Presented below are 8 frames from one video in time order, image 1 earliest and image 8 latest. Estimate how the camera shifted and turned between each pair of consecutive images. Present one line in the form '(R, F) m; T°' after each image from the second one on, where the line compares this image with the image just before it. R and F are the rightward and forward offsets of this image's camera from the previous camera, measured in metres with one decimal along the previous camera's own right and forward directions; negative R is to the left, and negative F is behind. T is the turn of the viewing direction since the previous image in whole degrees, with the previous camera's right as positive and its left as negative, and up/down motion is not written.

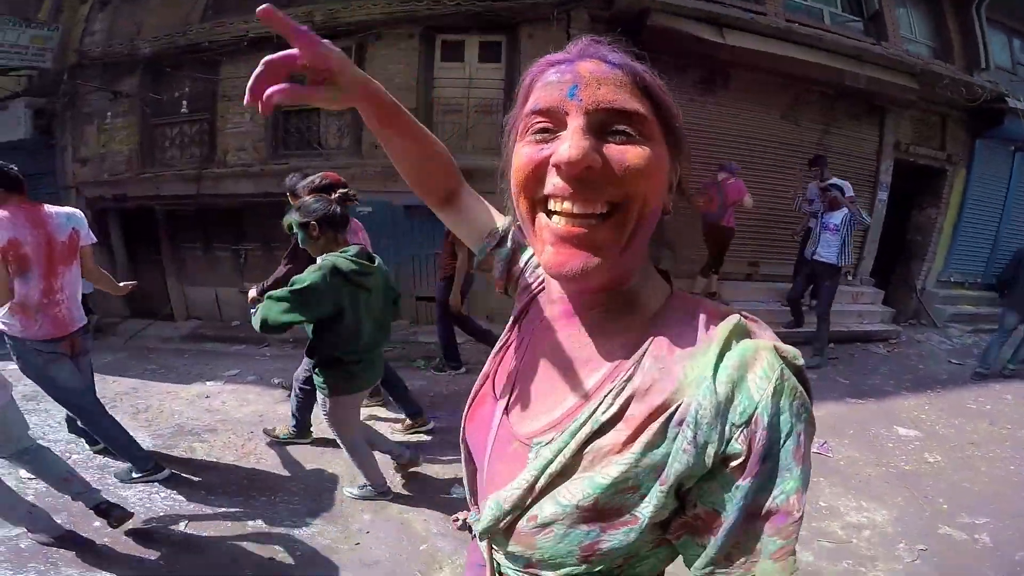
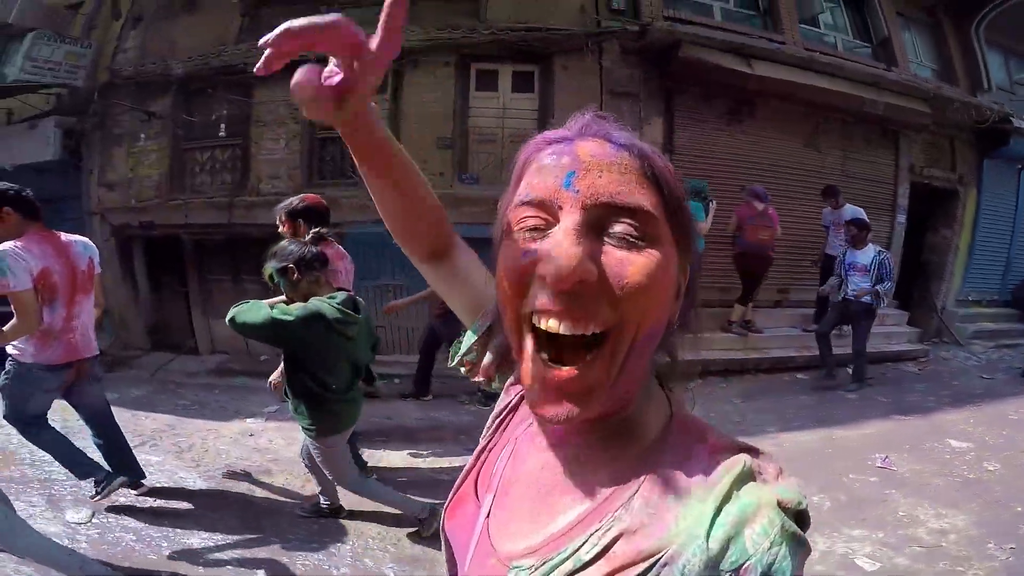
(-0.6, 0.0) m; +3°
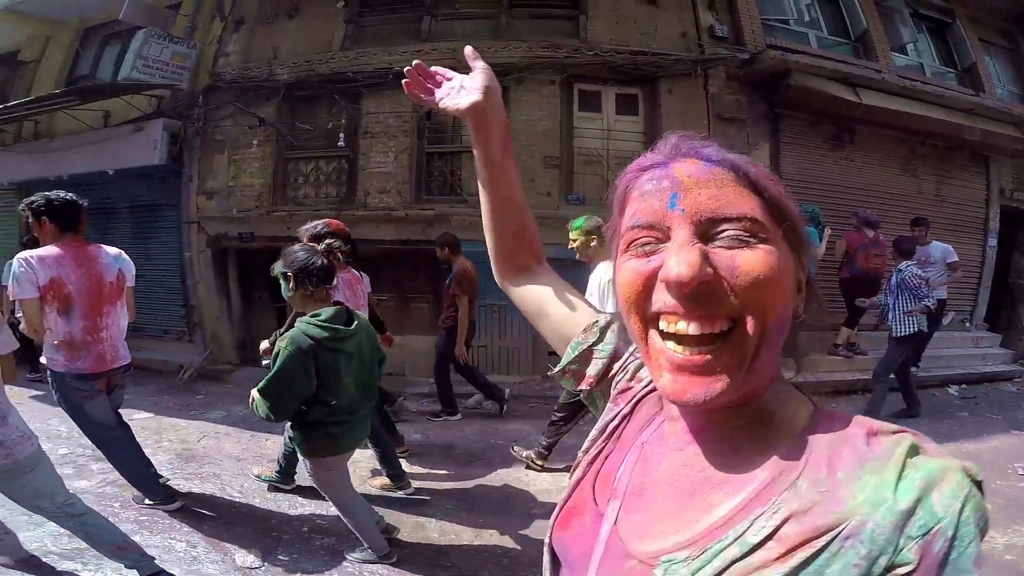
(-1.3, +0.1) m; +3°
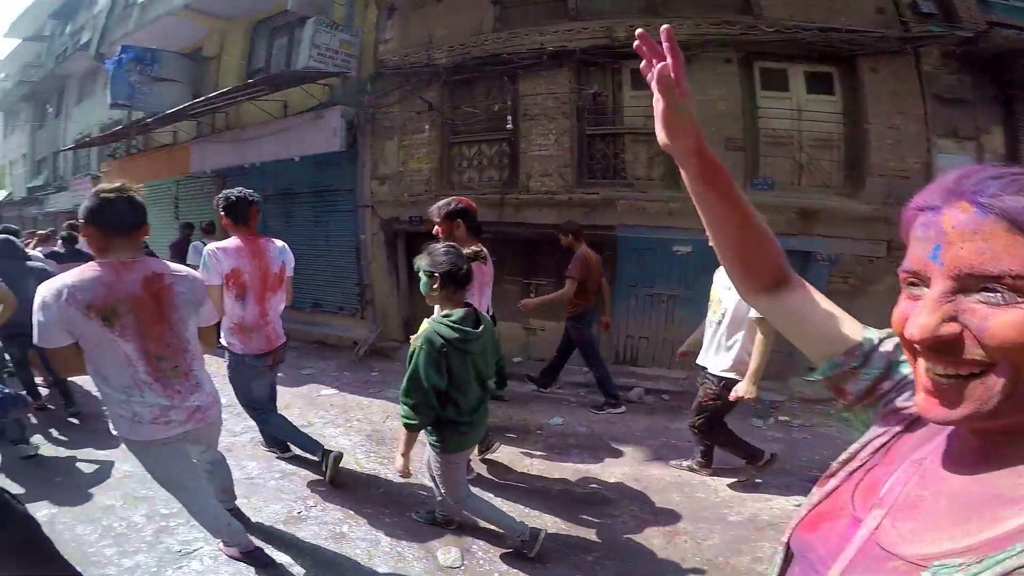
(-0.8, +0.1) m; -9°
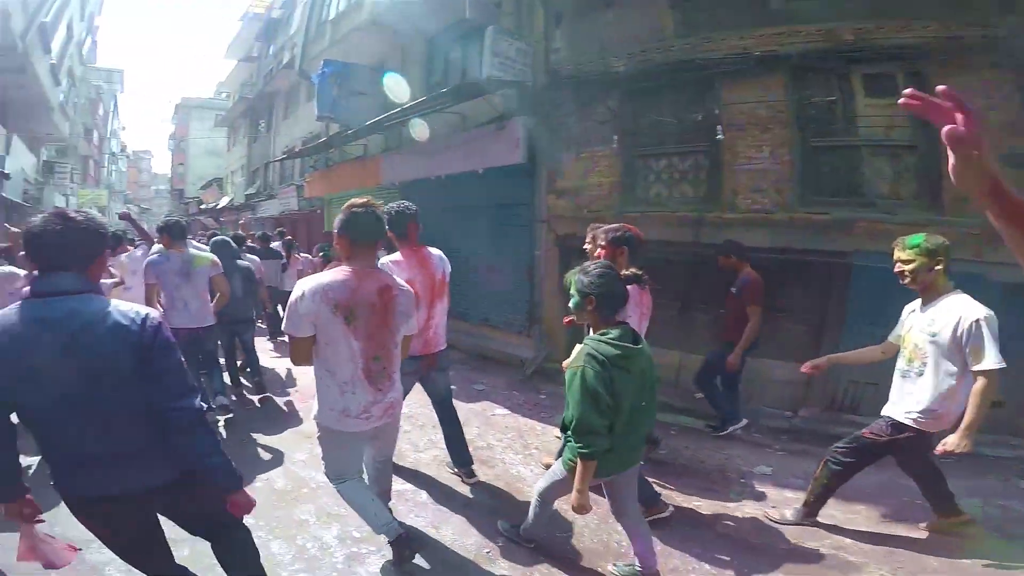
(-0.4, +0.3) m; -14°
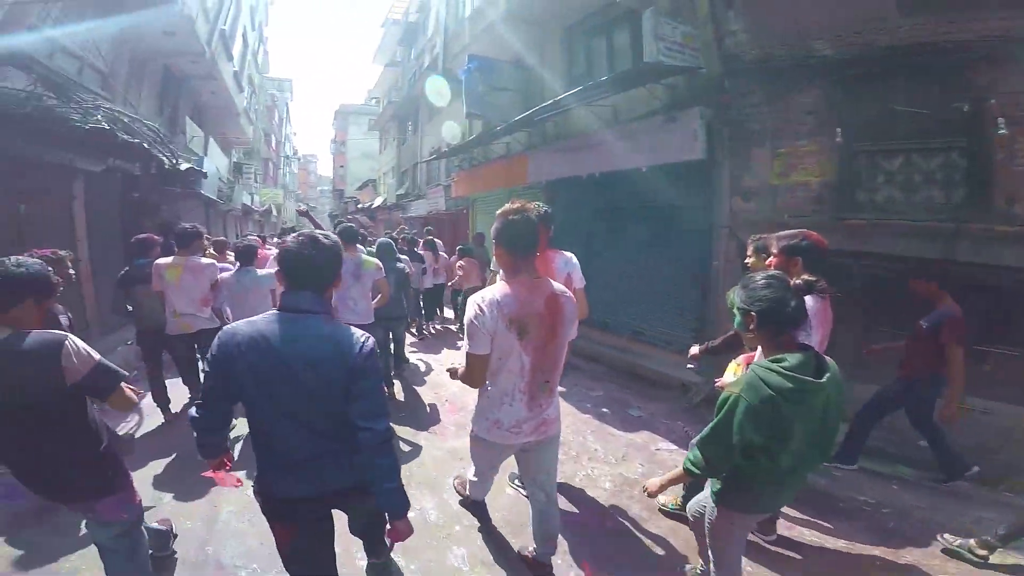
(-0.3, +0.4) m; -14°
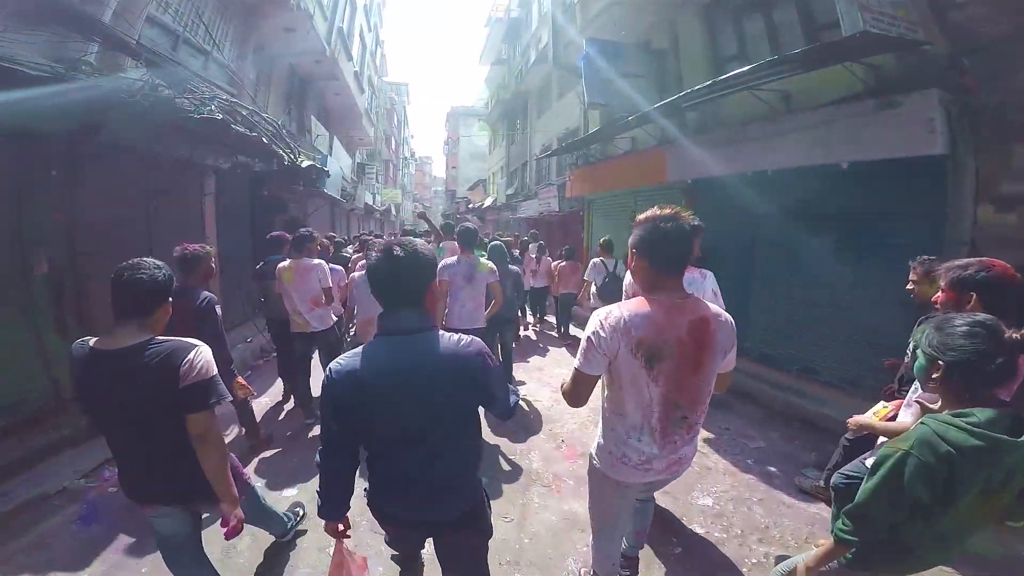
(-0.2, +0.6) m; -11°
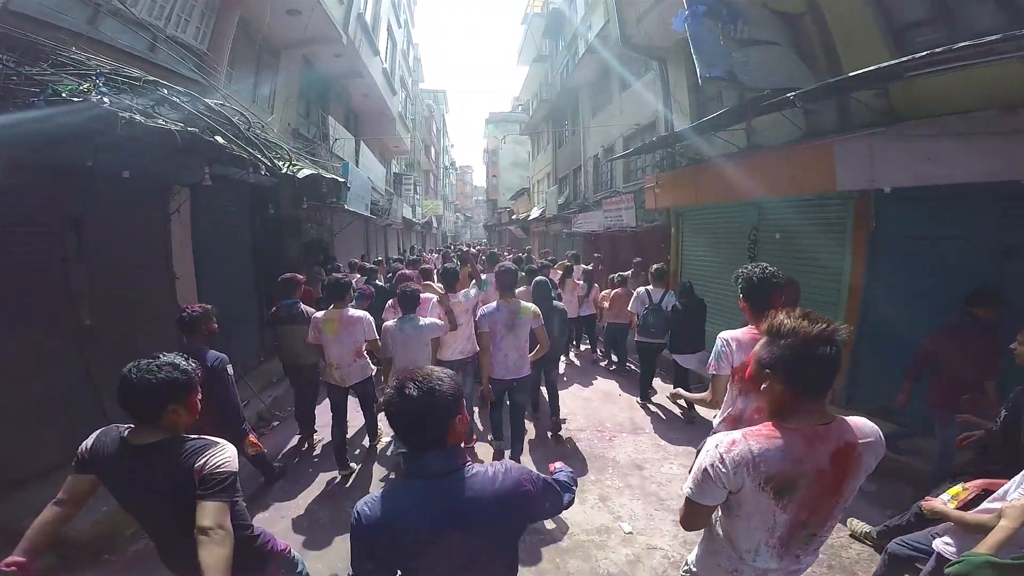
(-0.2, +1.2) m; -4°
